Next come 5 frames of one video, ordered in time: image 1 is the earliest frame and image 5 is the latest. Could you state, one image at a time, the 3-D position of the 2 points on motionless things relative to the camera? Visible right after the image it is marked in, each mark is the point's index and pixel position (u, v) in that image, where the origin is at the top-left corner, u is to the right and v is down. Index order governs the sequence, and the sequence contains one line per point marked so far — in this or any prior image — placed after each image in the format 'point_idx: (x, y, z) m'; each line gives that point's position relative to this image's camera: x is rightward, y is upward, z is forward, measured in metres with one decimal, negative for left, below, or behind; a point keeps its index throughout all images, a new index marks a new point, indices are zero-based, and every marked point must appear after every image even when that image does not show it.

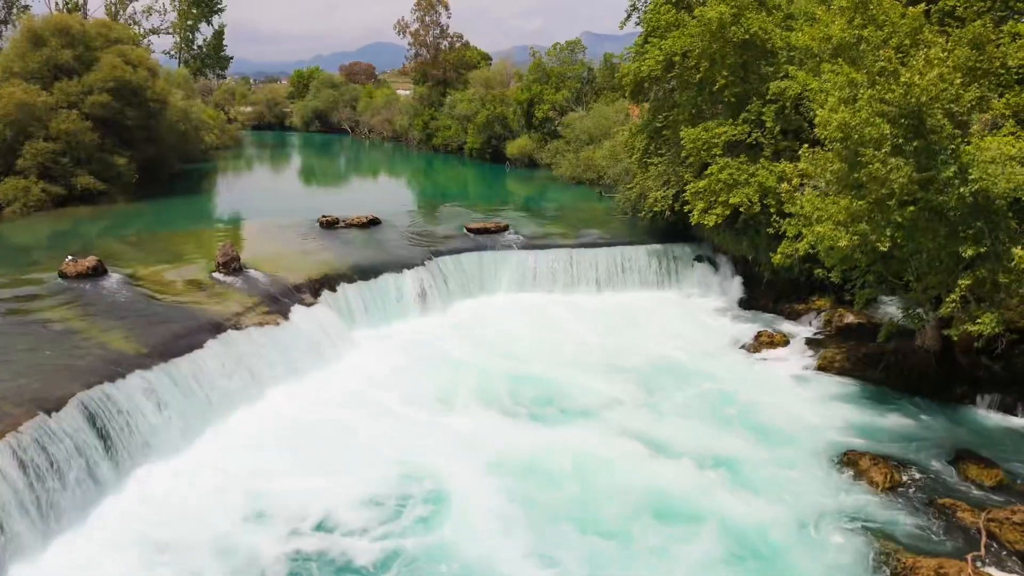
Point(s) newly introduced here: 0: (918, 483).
0: (+10.0, -5.1, +15.4) m
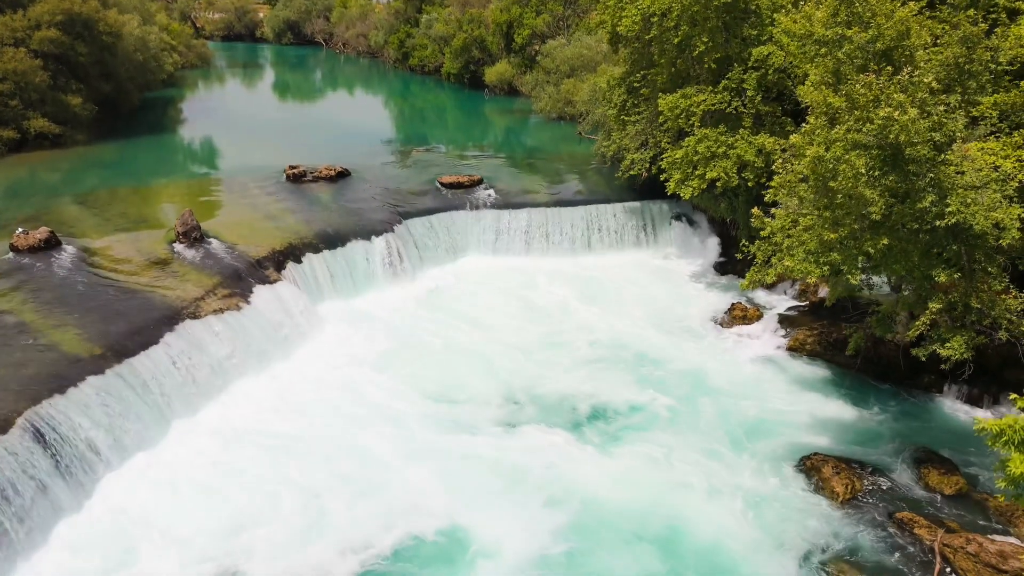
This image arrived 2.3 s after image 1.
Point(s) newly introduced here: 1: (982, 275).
0: (+9.1, -5.2, +15.6) m
1: (+10.0, +0.2, +13.3) m
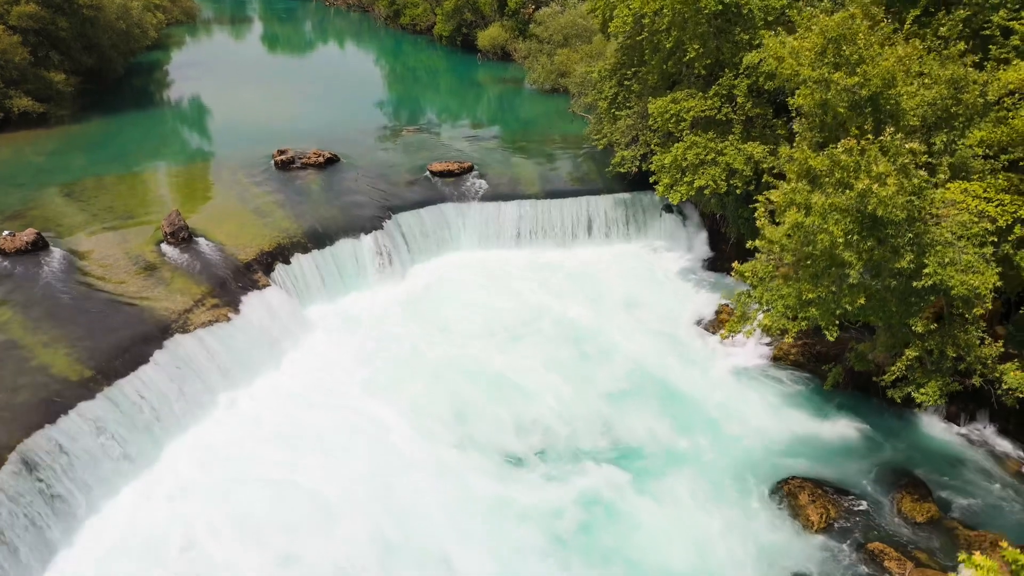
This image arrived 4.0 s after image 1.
0: (+8.8, -6.0, +16.1) m
1: (+9.6, -0.7, +13.4) m
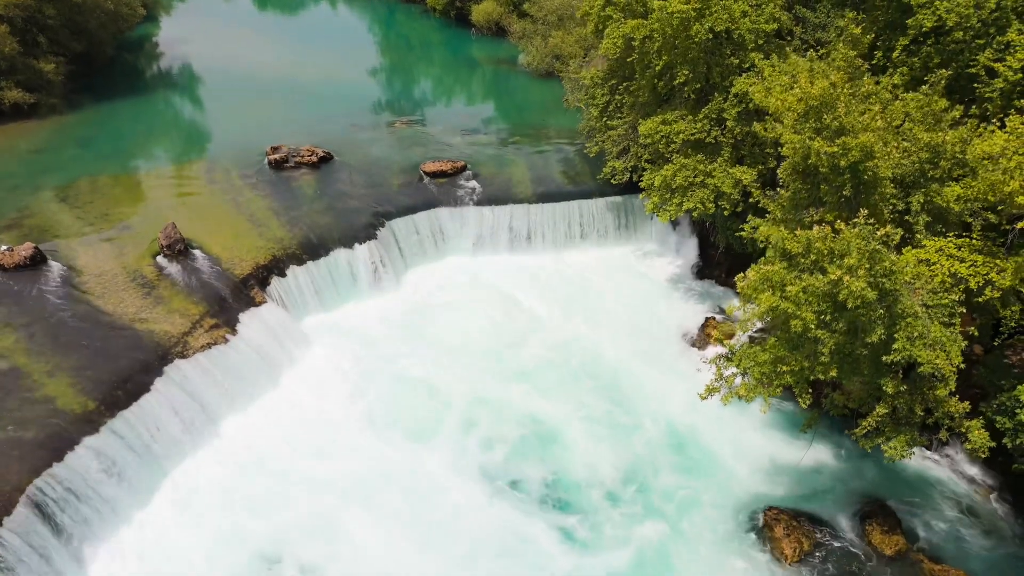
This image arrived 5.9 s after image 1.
0: (+8.5, -7.1, +16.9) m
1: (+9.3, -1.9, +14.0) m
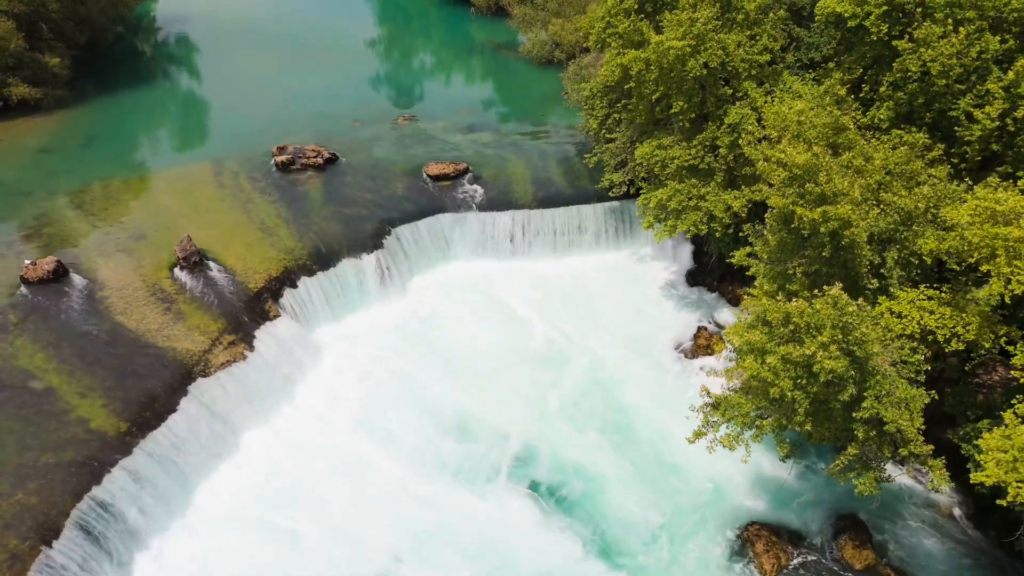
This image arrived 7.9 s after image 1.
0: (+8.6, -8.1, +18.5) m
1: (+9.4, -3.1, +15.3) m
